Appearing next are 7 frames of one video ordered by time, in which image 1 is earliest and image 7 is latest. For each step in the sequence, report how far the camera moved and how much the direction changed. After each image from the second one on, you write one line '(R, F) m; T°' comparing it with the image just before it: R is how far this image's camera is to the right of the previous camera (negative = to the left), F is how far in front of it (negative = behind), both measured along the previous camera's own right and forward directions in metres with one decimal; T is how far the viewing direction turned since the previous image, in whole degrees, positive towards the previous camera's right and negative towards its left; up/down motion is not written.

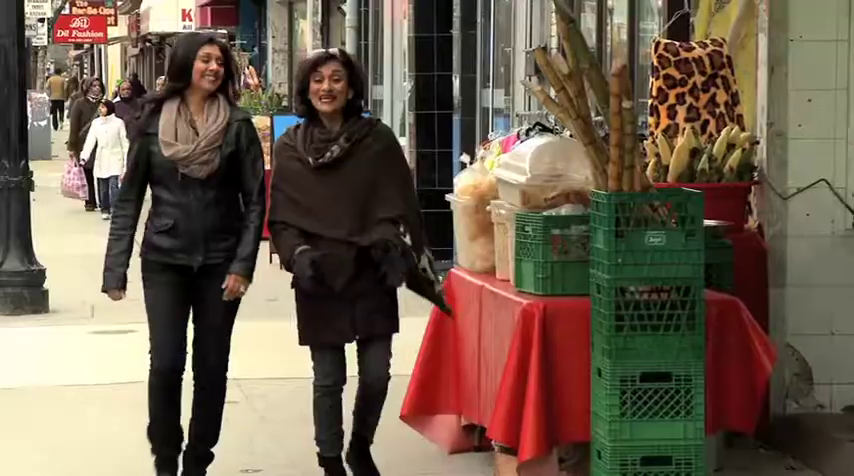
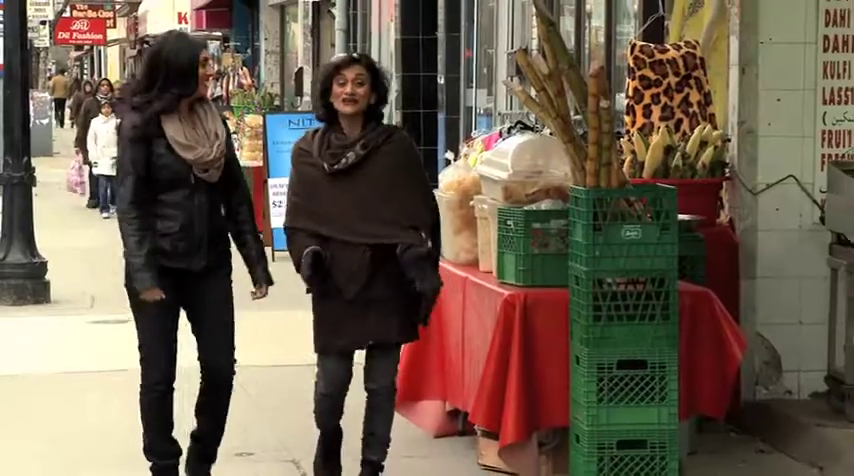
(+0.1, -0.3) m; -1°
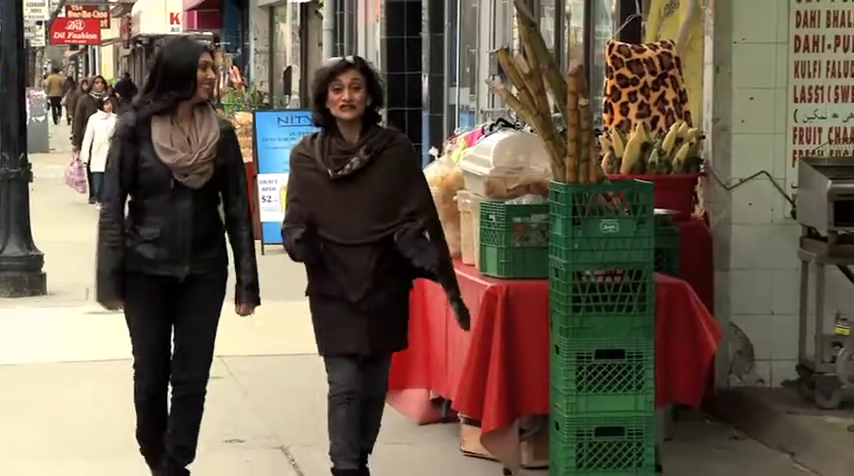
(0.0, -0.2) m; 0°
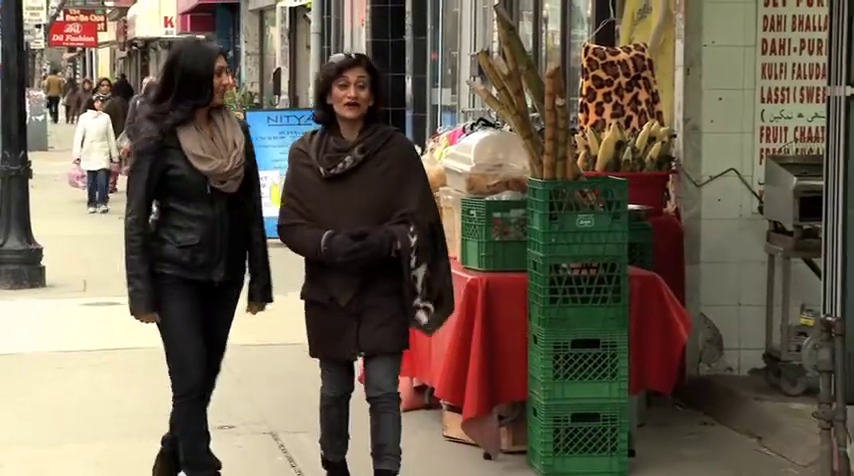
(0.0, -0.3) m; 0°
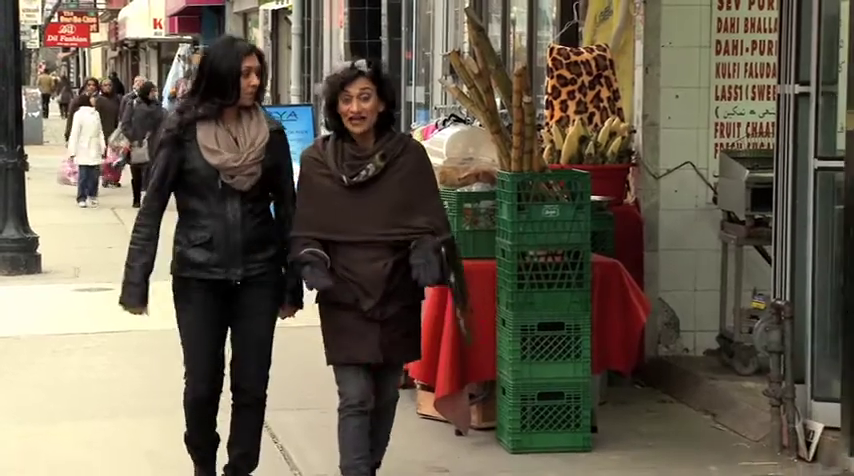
(0.0, -0.4) m; +1°
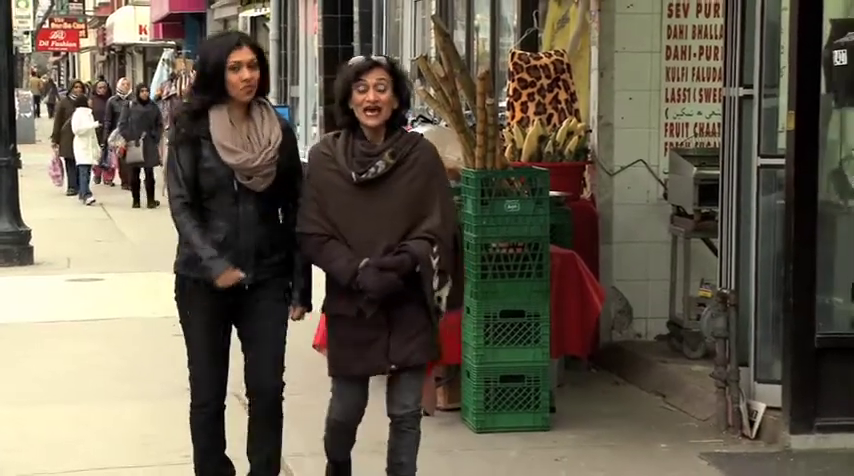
(+0.1, -0.5) m; +1°
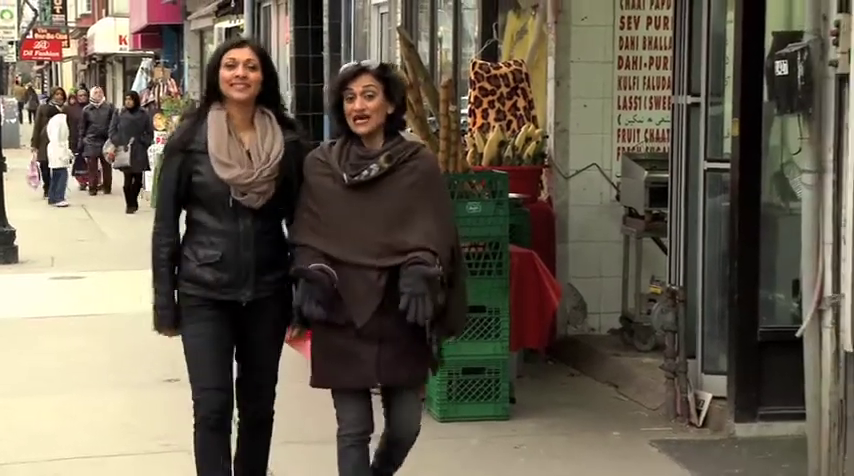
(0.0, -0.4) m; +1°
